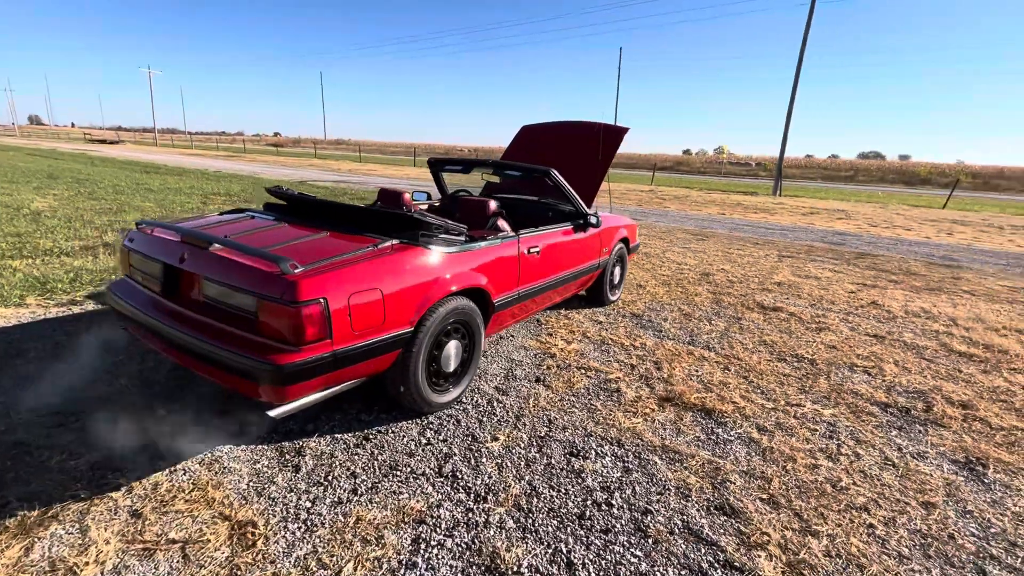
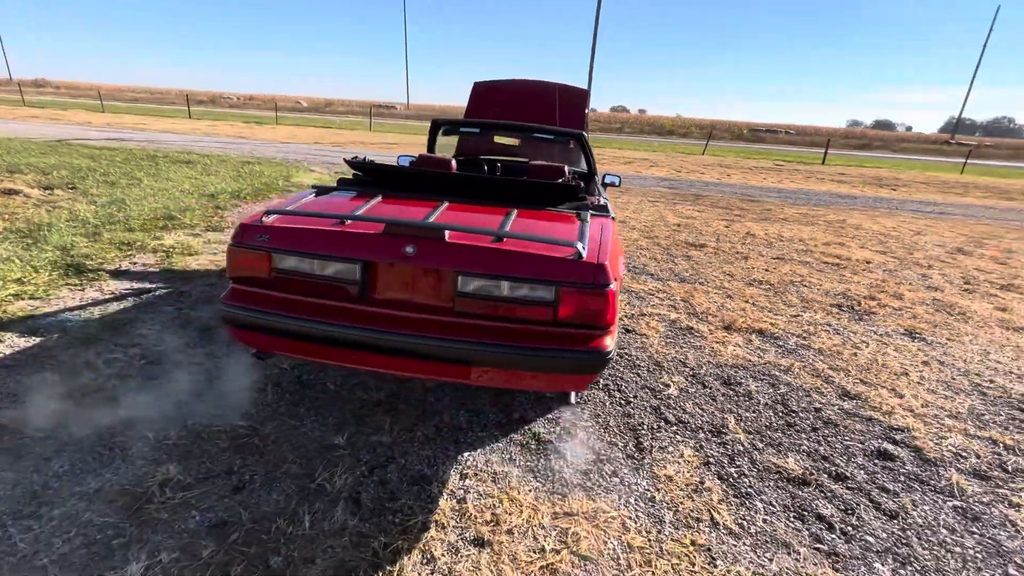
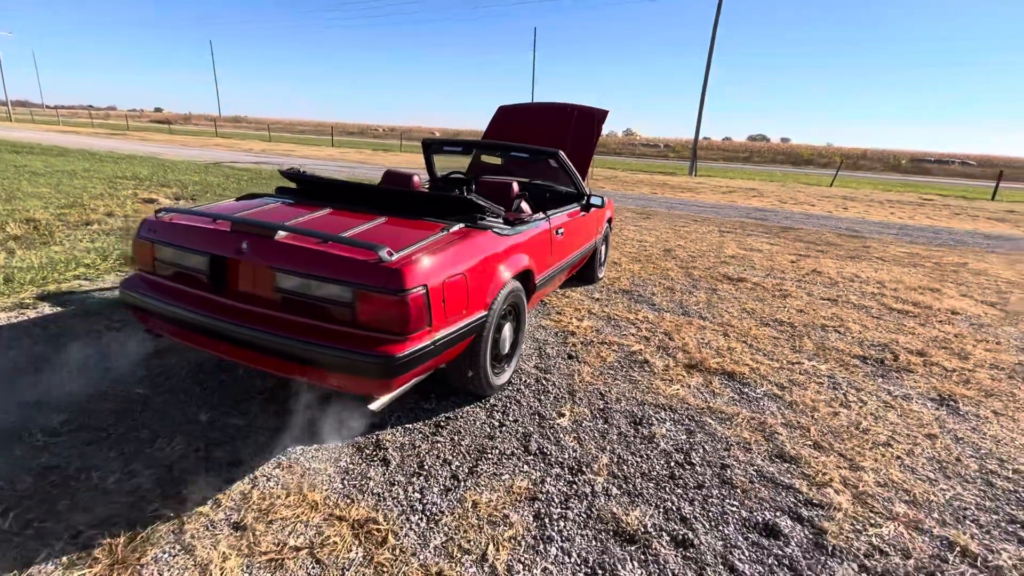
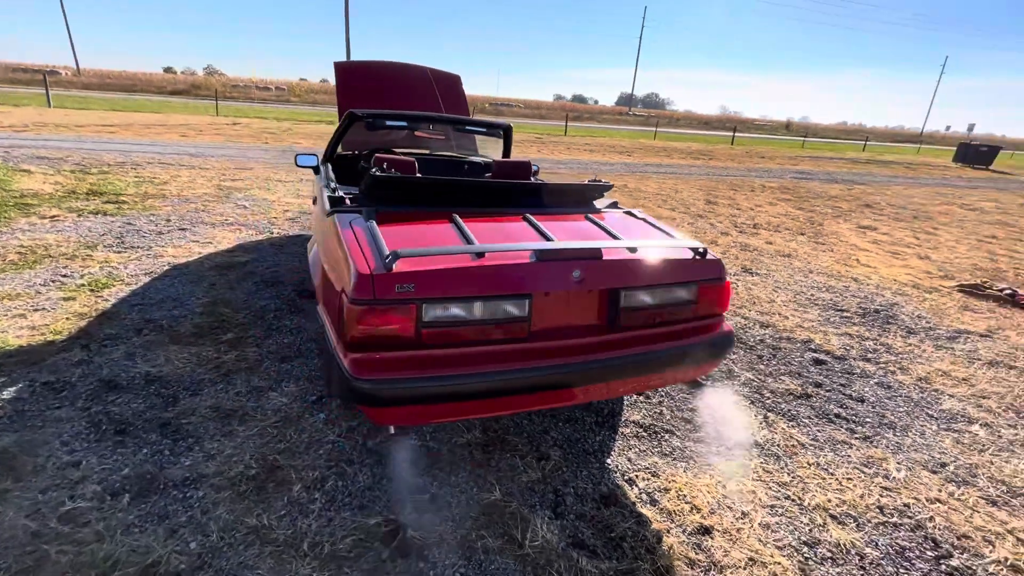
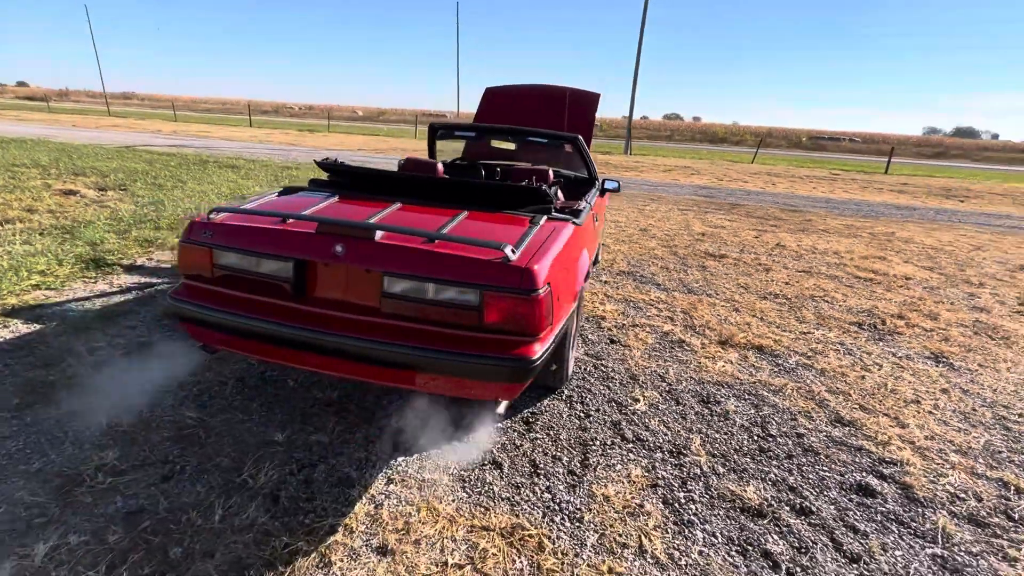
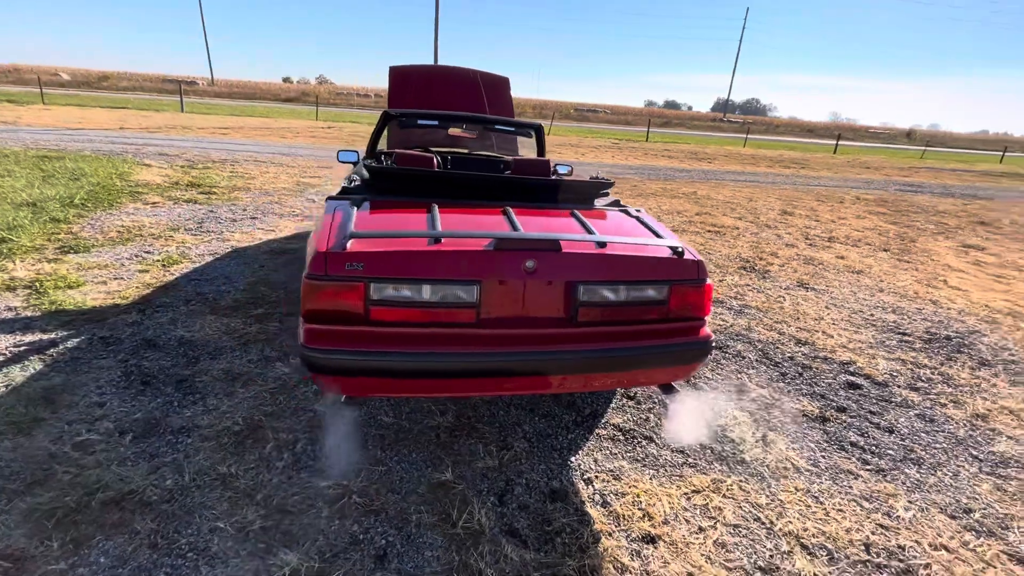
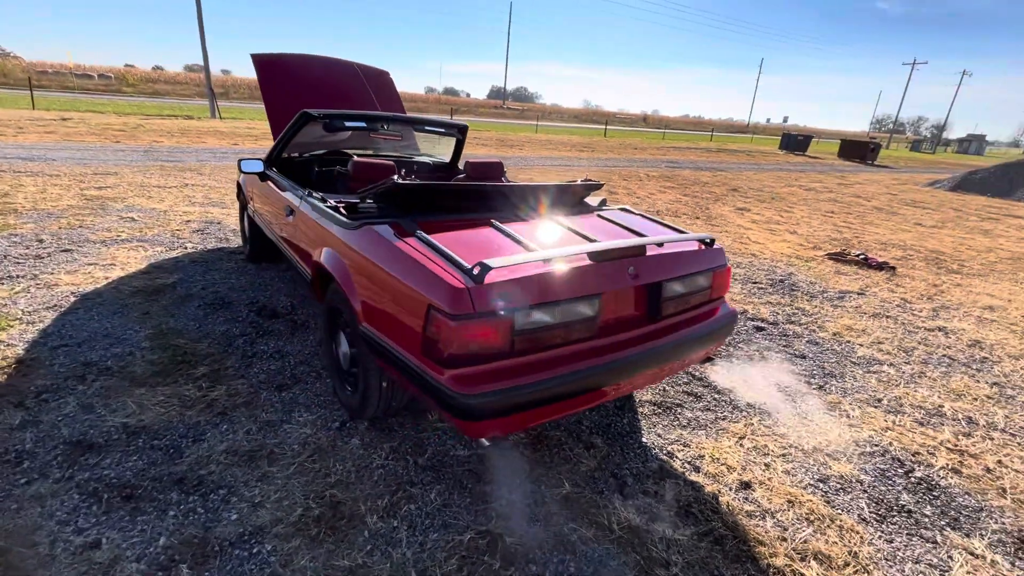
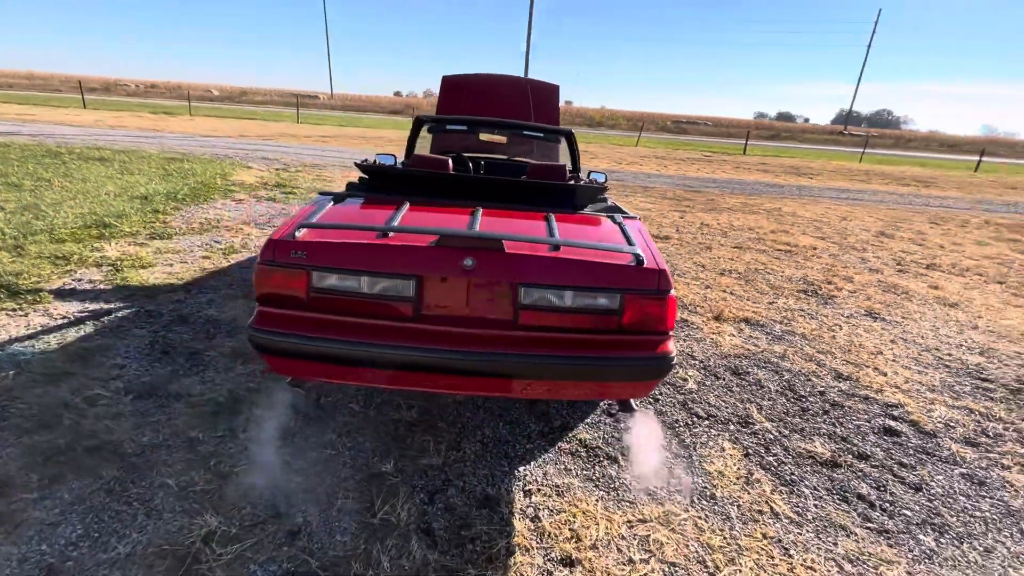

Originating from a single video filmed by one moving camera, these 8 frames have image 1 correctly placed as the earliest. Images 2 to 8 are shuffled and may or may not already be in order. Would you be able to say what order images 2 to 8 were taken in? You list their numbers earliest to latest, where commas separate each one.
3, 5, 2, 8, 6, 4, 7
